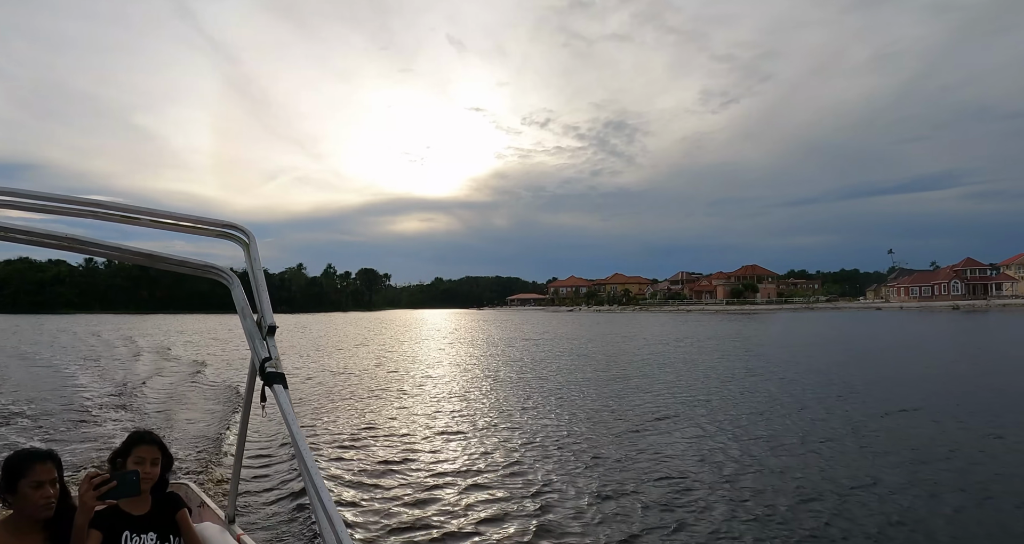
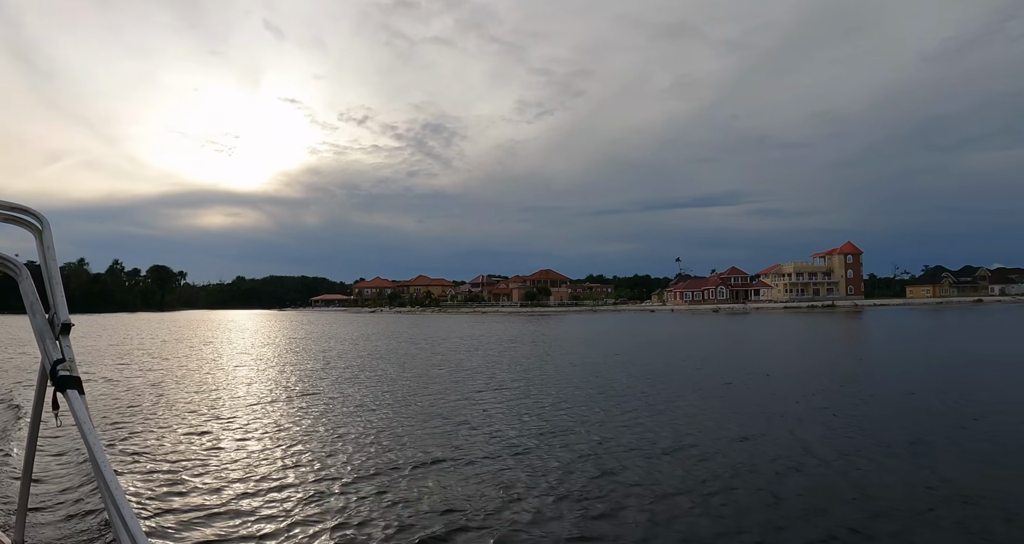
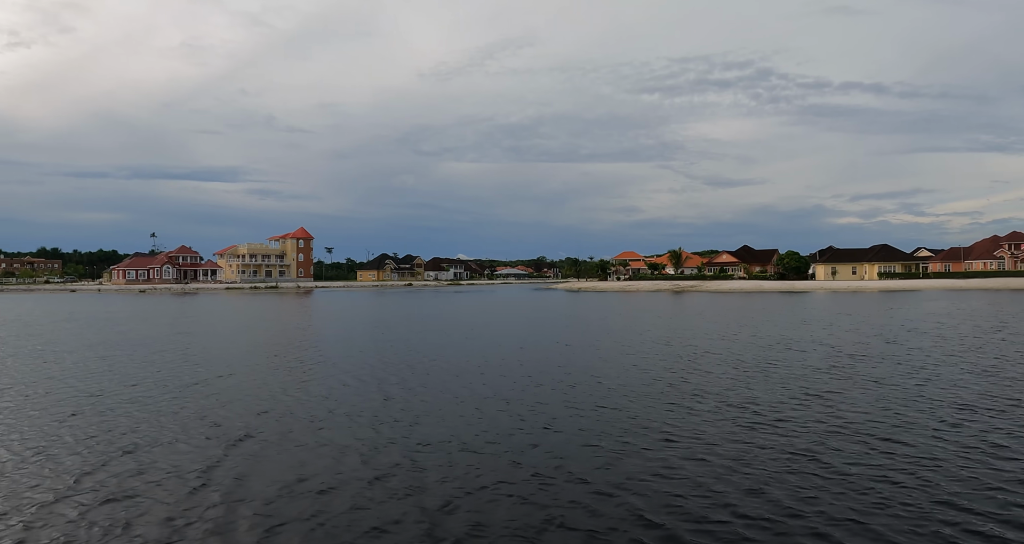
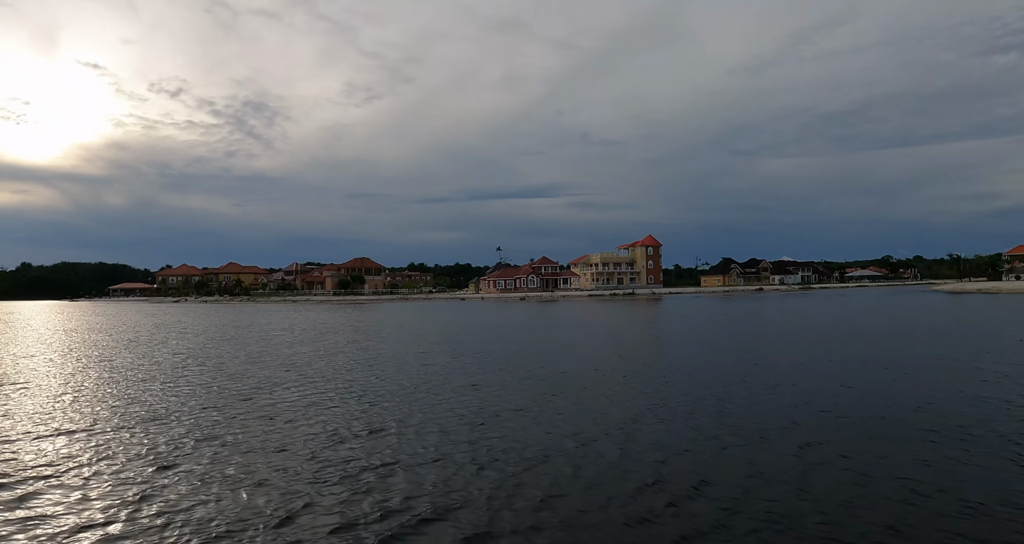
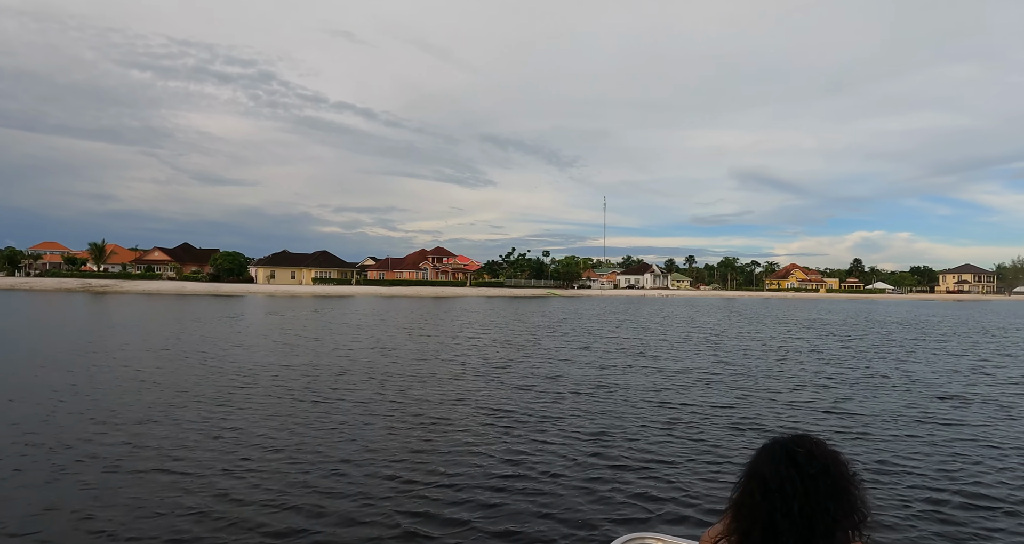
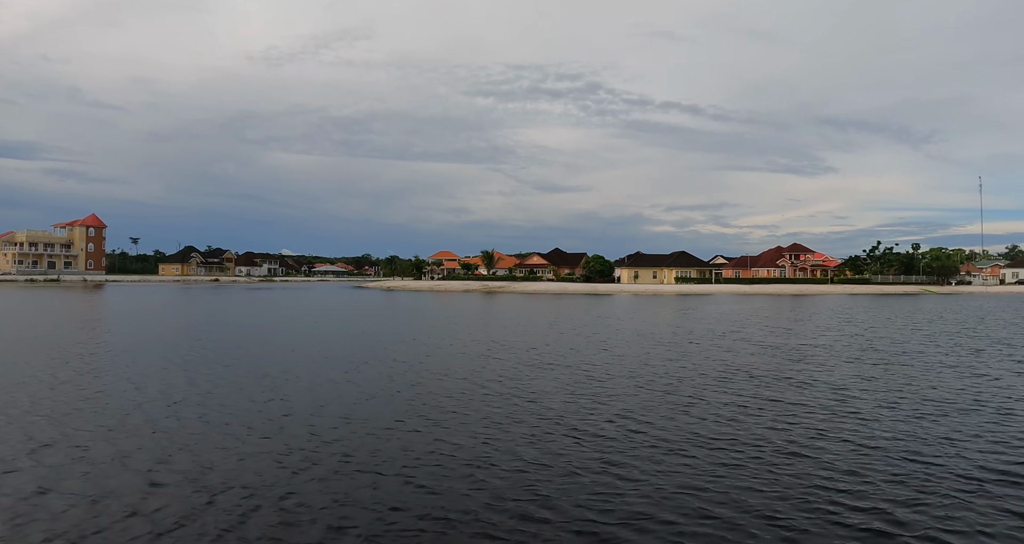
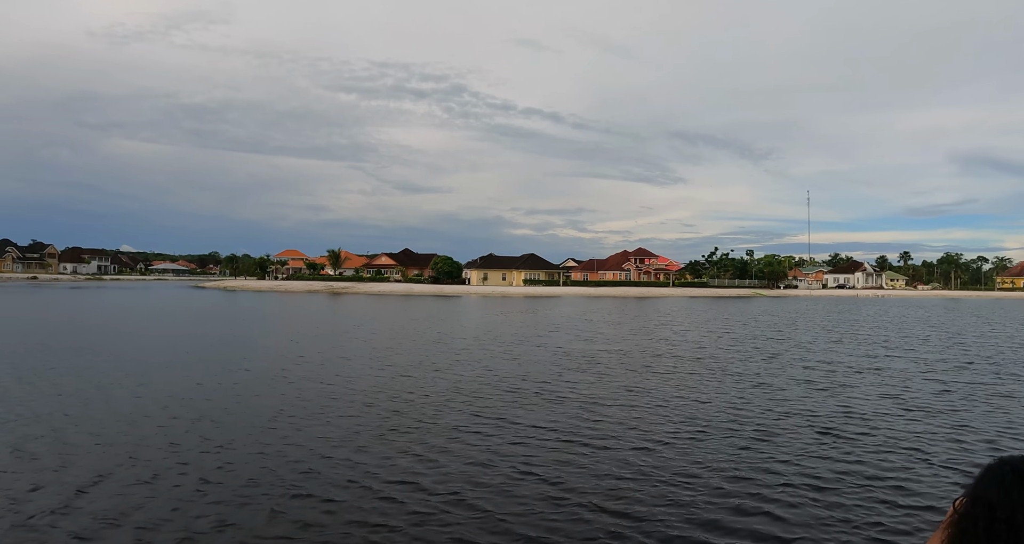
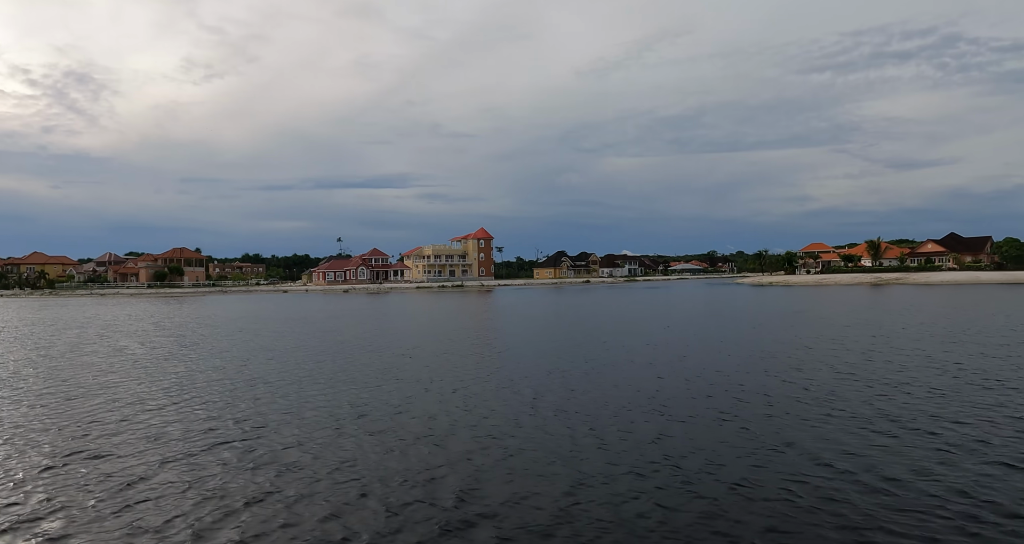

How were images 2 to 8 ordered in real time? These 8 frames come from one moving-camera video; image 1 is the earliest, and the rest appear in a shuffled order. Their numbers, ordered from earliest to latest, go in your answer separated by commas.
2, 4, 8, 3, 6, 7, 5
